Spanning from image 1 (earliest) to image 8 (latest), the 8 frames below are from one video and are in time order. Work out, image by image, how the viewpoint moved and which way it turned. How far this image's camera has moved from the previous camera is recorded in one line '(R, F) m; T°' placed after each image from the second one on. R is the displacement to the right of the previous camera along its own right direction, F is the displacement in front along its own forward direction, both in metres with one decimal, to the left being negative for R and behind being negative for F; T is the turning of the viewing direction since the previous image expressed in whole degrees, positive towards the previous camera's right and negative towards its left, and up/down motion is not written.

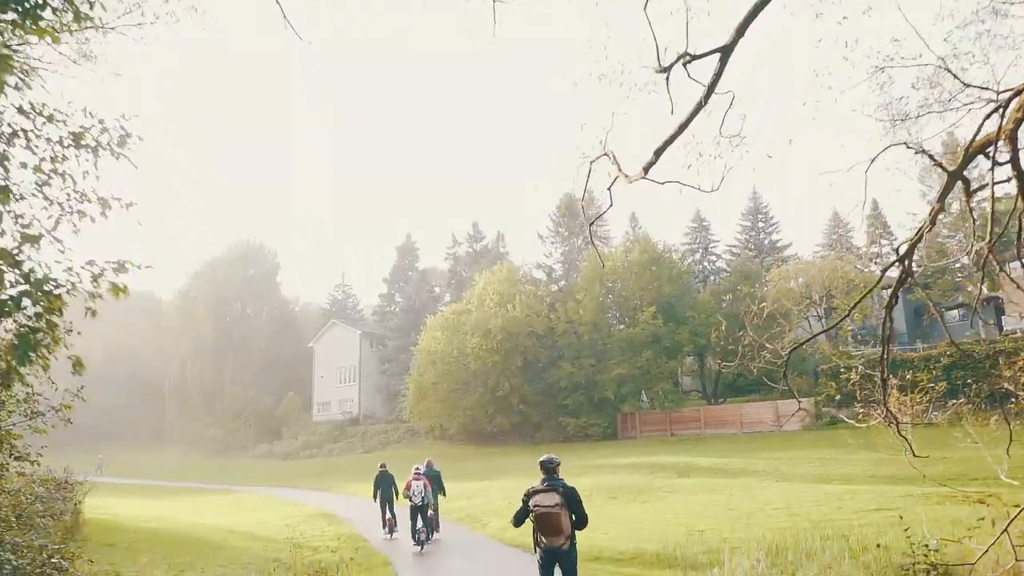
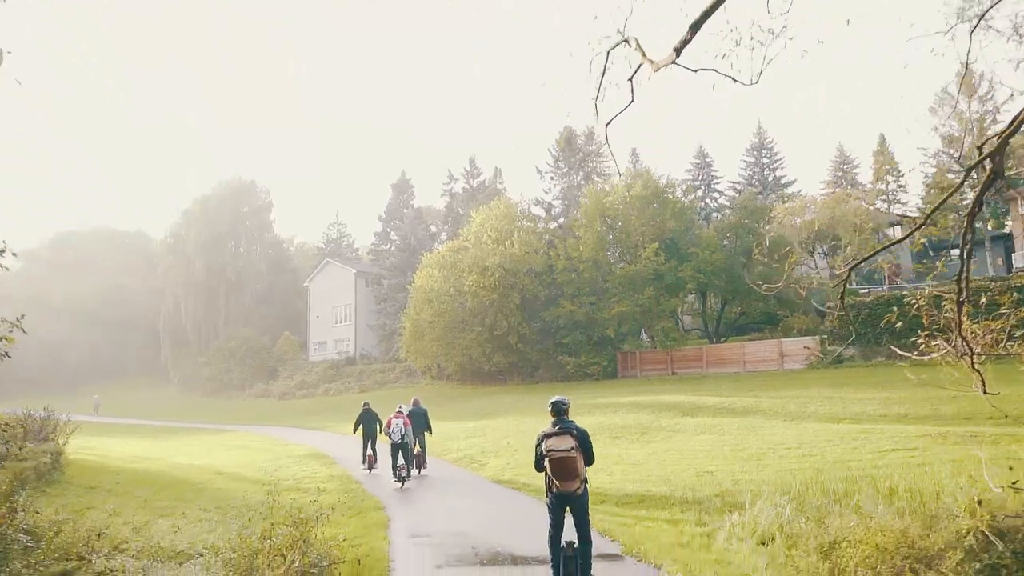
(-0.1, +1.2) m; 0°
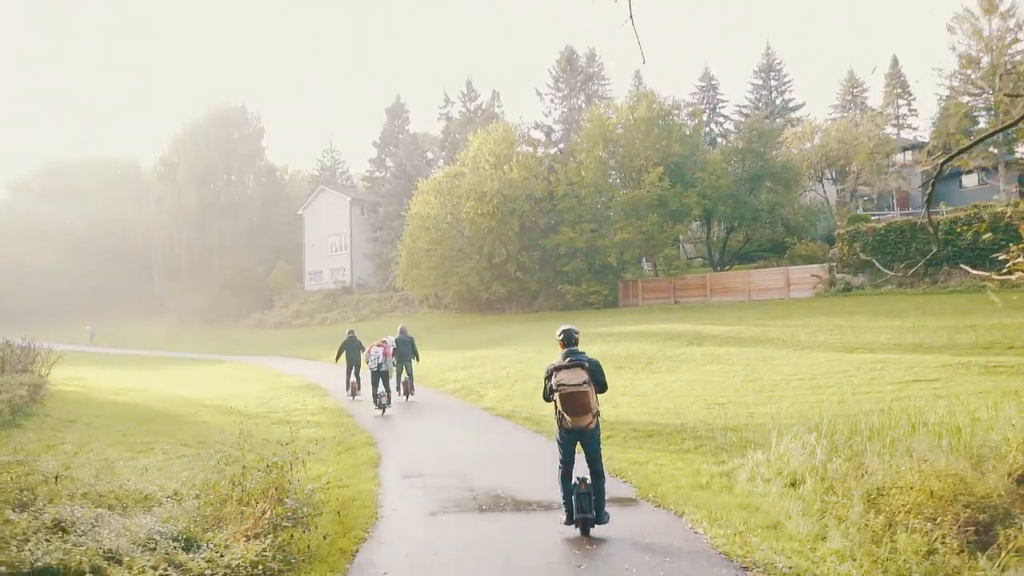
(0.0, +1.2) m; 0°
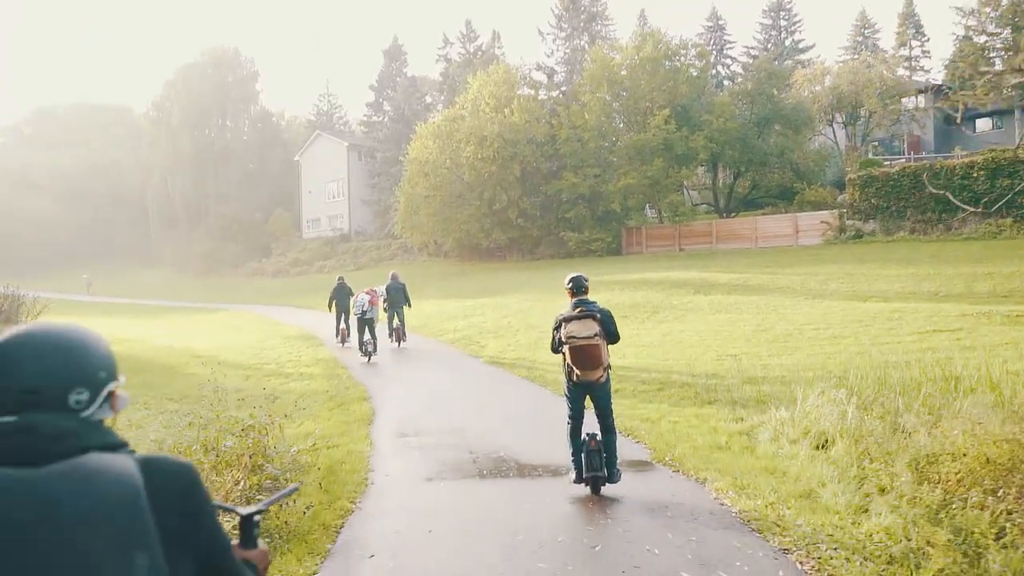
(0.0, +0.9) m; 0°
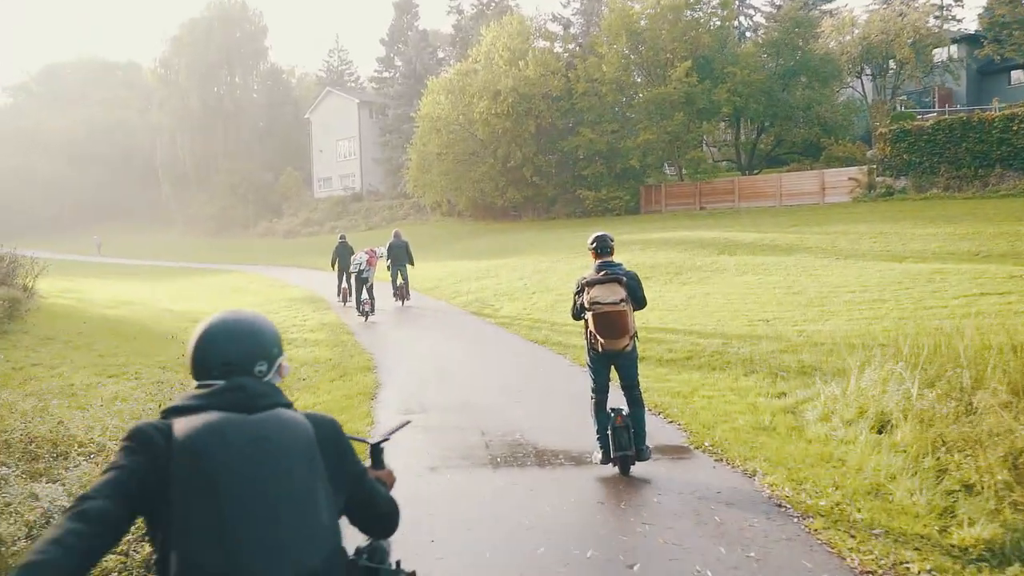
(0.0, +1.0) m; -1°
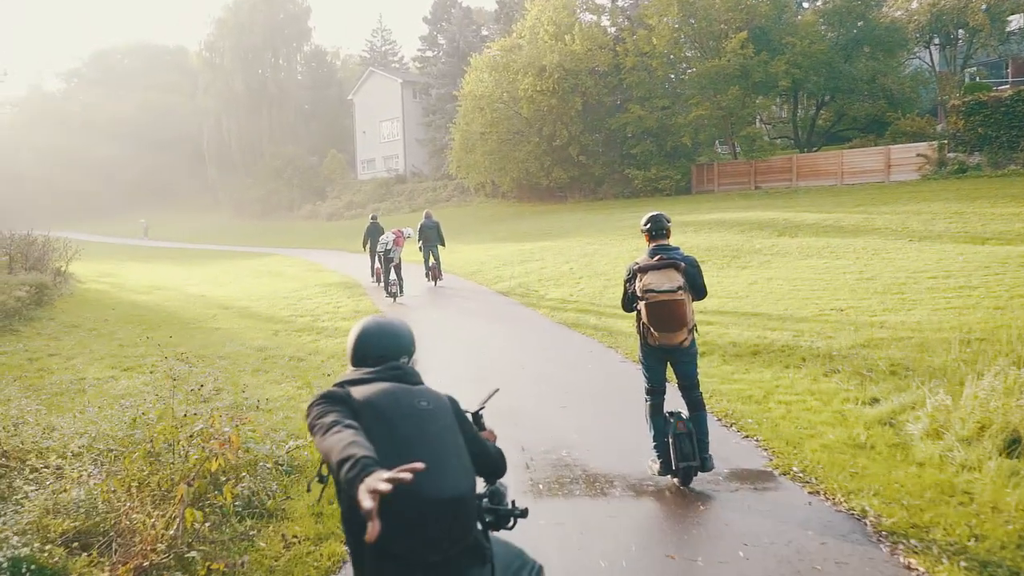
(0.0, +1.2) m; -3°
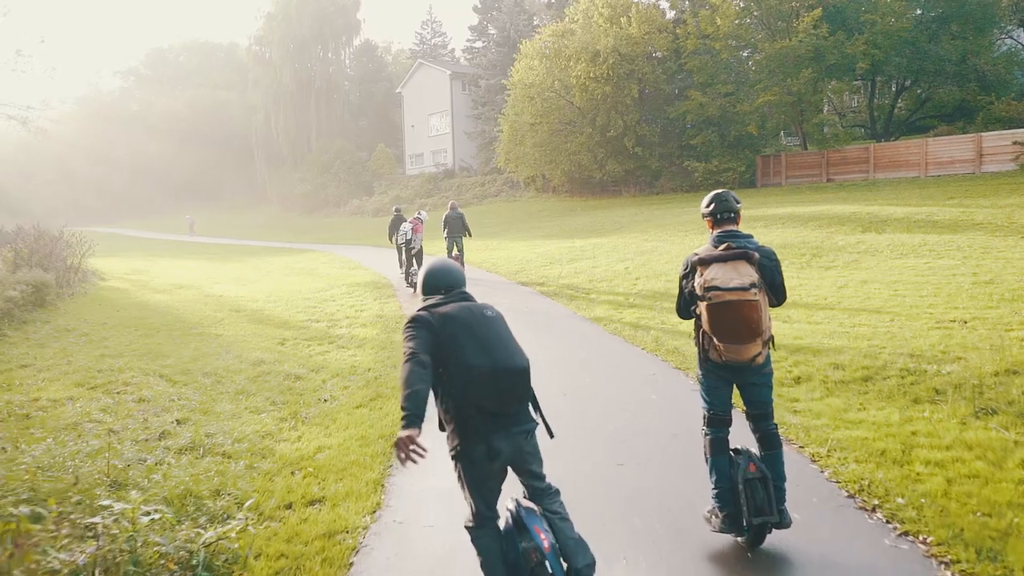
(+0.1, +2.1) m; -4°
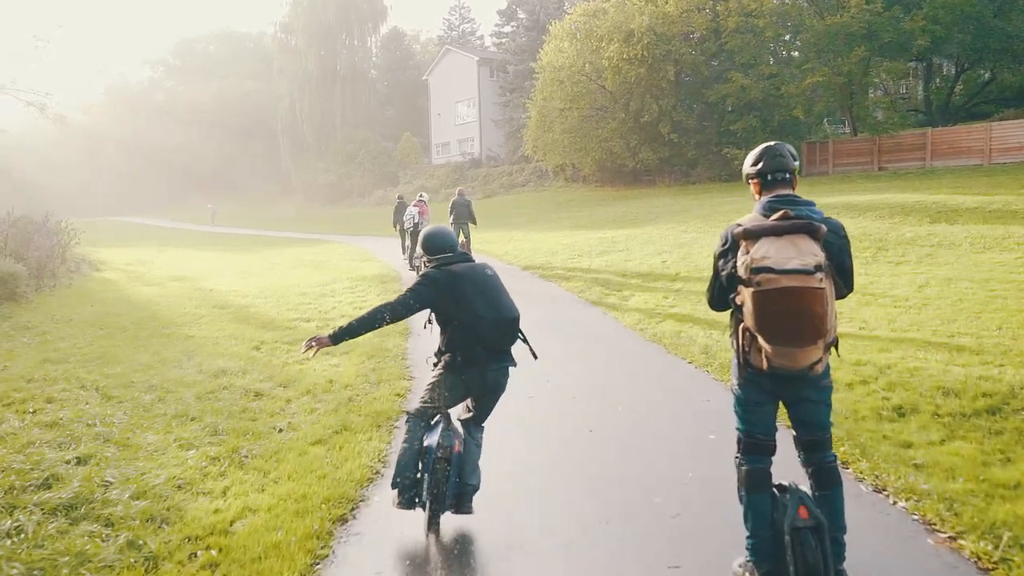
(+0.1, +1.9) m; -2°
